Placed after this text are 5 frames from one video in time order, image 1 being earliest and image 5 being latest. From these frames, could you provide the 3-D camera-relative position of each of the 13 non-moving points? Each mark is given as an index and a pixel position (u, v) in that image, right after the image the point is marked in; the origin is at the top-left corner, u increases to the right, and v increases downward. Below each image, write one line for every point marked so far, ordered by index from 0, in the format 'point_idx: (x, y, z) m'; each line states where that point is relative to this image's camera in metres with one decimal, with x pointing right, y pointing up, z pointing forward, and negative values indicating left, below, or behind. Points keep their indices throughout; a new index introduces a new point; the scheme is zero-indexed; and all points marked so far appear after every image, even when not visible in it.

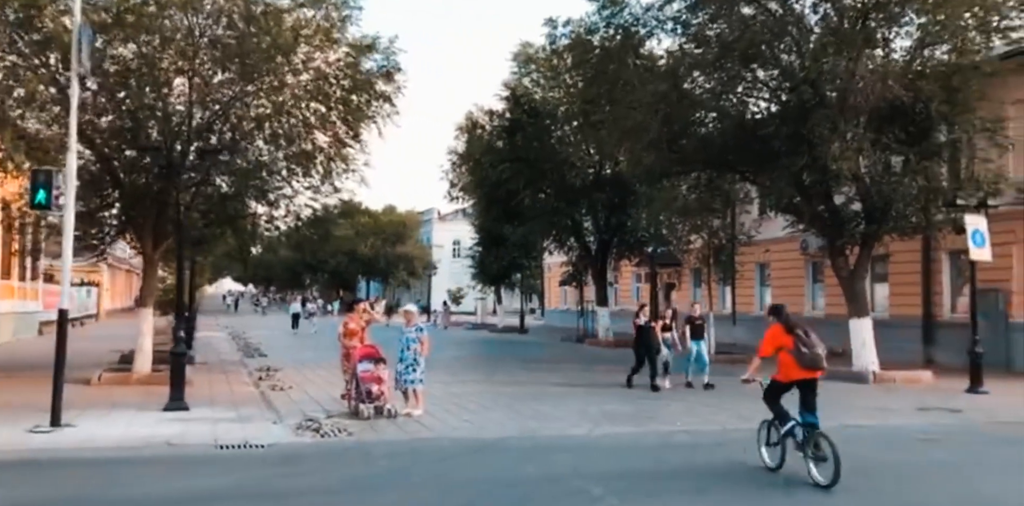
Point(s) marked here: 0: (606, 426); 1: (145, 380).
0: (+1.4, -2.6, +13.1) m
1: (-7.5, -2.6, +17.9) m
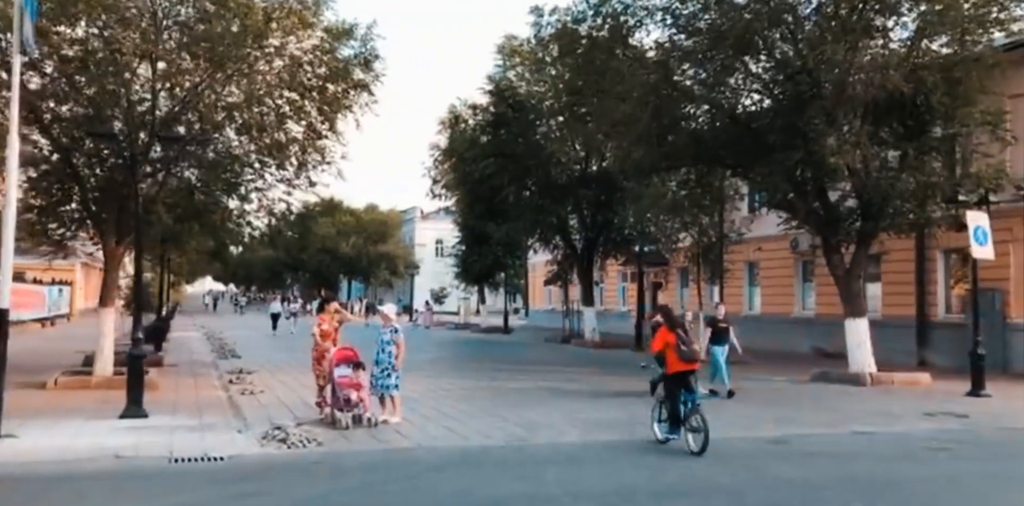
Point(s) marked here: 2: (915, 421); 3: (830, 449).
0: (+1.2, -2.5, +12.2) m
1: (-7.8, -2.5, +16.8) m
2: (+6.7, -2.8, +14.7) m
3: (+4.3, -2.6, +11.8) m
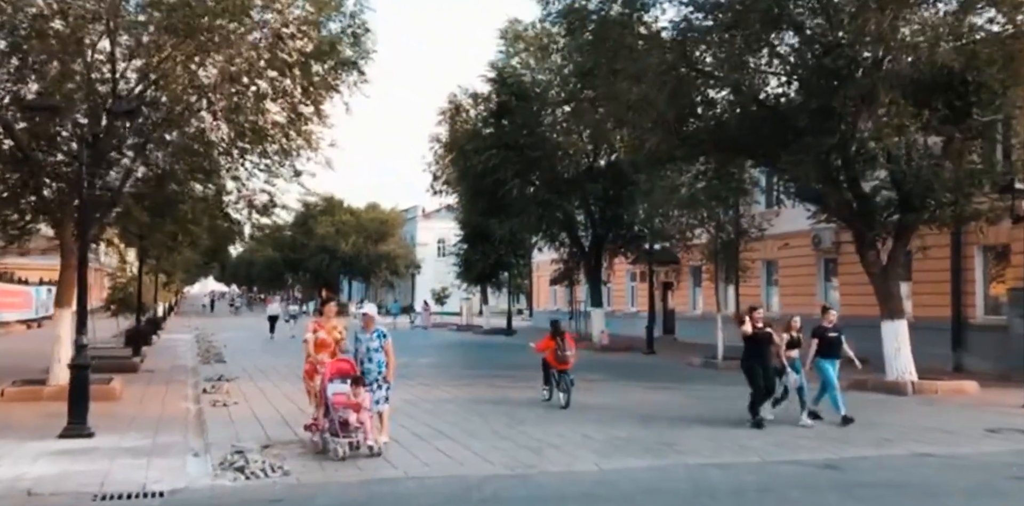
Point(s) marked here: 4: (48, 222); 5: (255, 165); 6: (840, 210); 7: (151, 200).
0: (+1.2, -2.4, +10.3) m
1: (-7.7, -2.4, +15.0) m
2: (+6.8, -2.7, +12.8) m
3: (+4.3, -2.5, +9.9) m
4: (-9.7, +0.7, +18.3) m
5: (-5.6, +1.9, +19.3) m
6: (+7.4, +1.0, +19.9) m
7: (-7.9, +1.1, +19.0) m
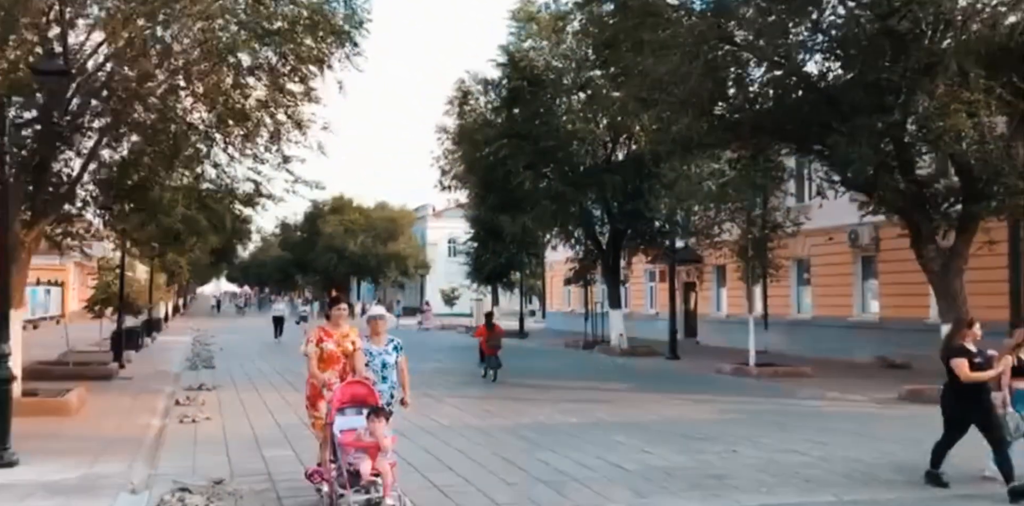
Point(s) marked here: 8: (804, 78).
0: (+1.4, -2.3, +8.2) m
1: (-7.5, -2.3, +13.0) m
2: (+7.0, -2.6, +10.5) m
3: (+4.5, -2.4, +7.7) m
4: (-9.5, +0.8, +16.4) m
5: (-5.3, +2.0, +17.3) m
6: (+7.7, +1.1, +17.7) m
7: (-7.7, +1.3, +17.0) m
8: (+6.0, +3.6, +18.0) m
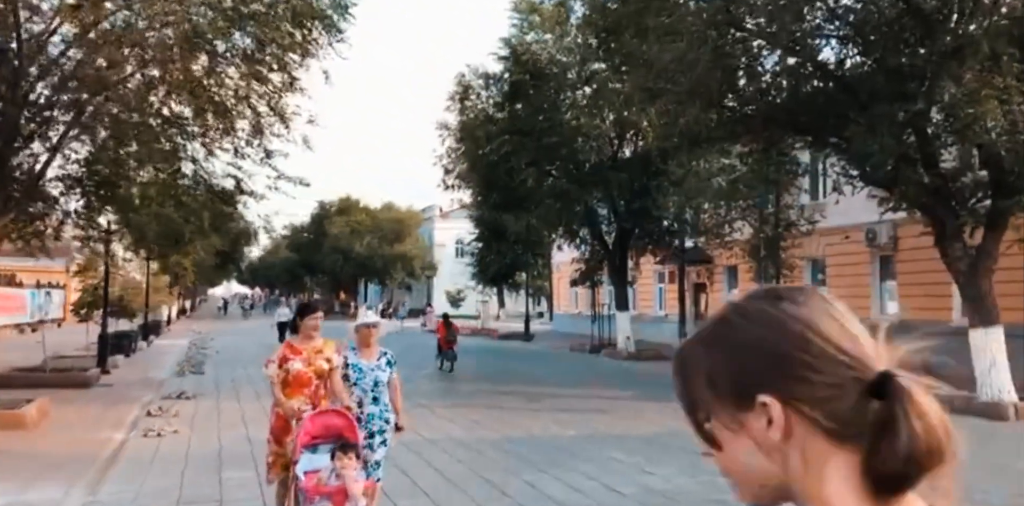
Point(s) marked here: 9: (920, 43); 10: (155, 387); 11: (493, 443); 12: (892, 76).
0: (+1.2, -2.3, +7.1) m
1: (-7.7, -2.3, +12.0) m
2: (+6.8, -2.6, +9.4) m
3: (+4.3, -2.4, +6.6) m
4: (-9.6, +0.7, +15.4) m
5: (-5.4, +2.0, +16.3) m
6: (+7.6, +1.1, +16.5) m
7: (-7.7, +1.2, +16.1) m
8: (+5.9, +3.6, +16.9) m
9: (+7.1, +3.6, +15.2) m
10: (-7.8, -3.0, +19.2) m
11: (-0.2, -2.6, +12.1) m
12: (+6.7, +3.1, +15.5) m
